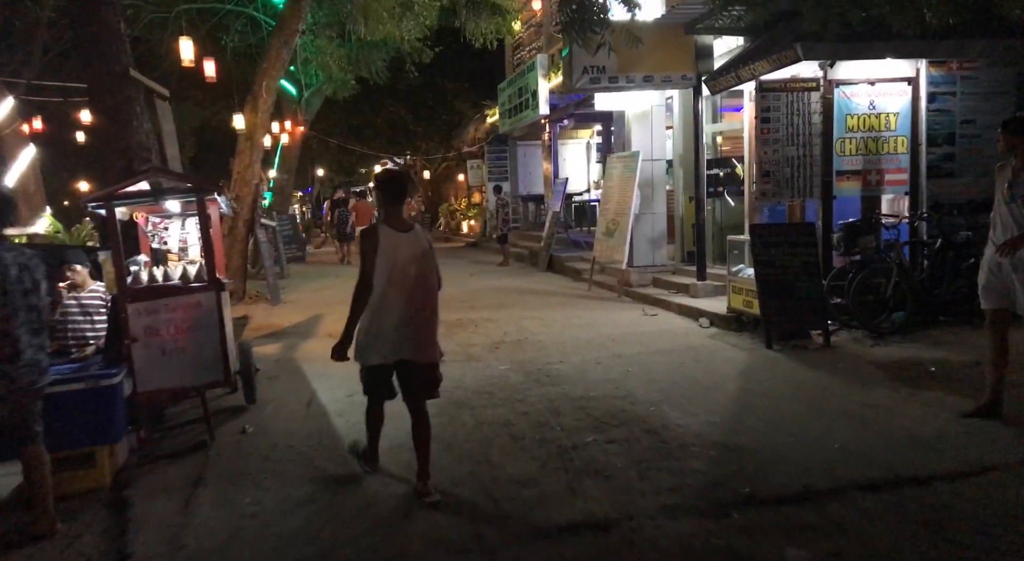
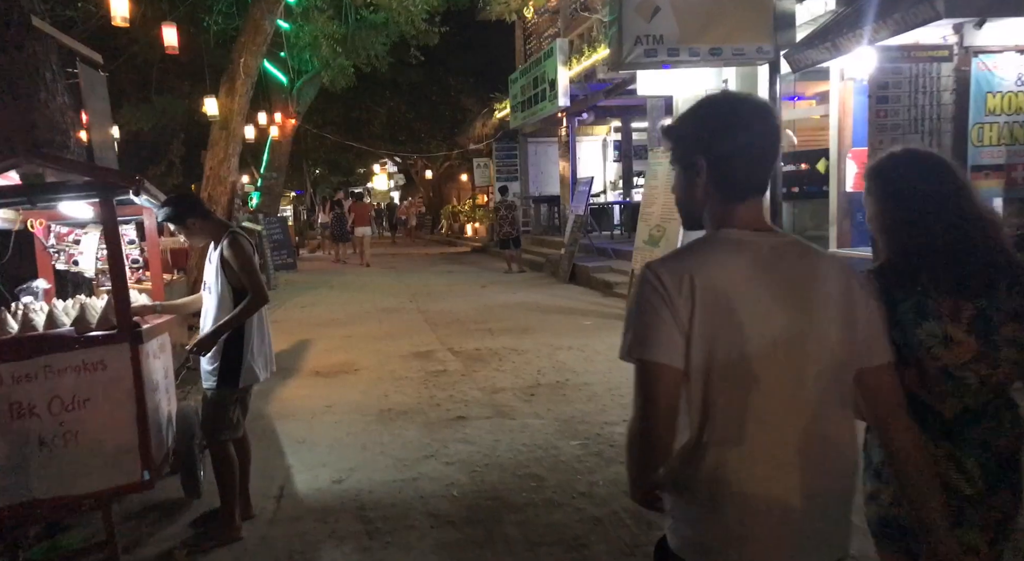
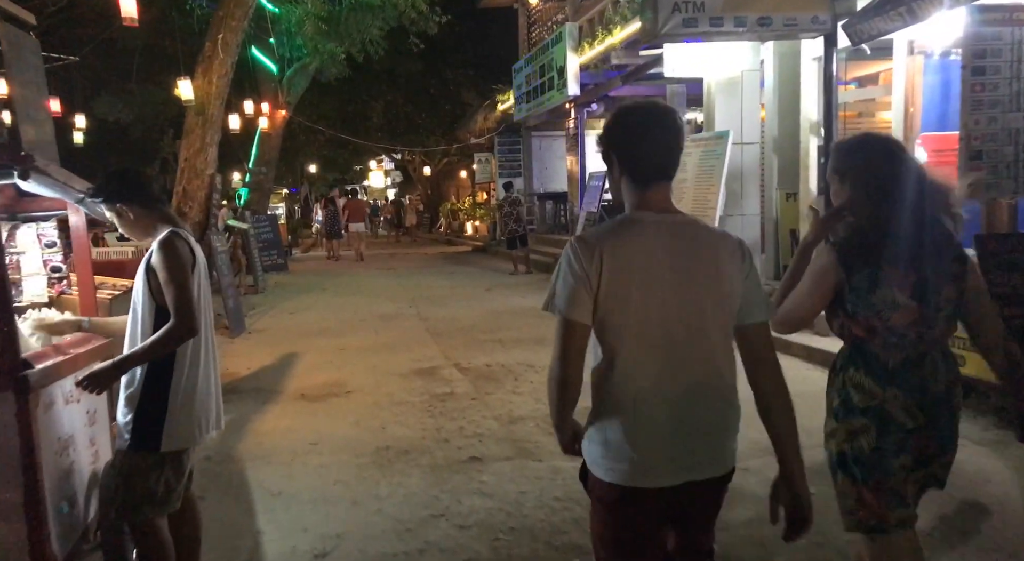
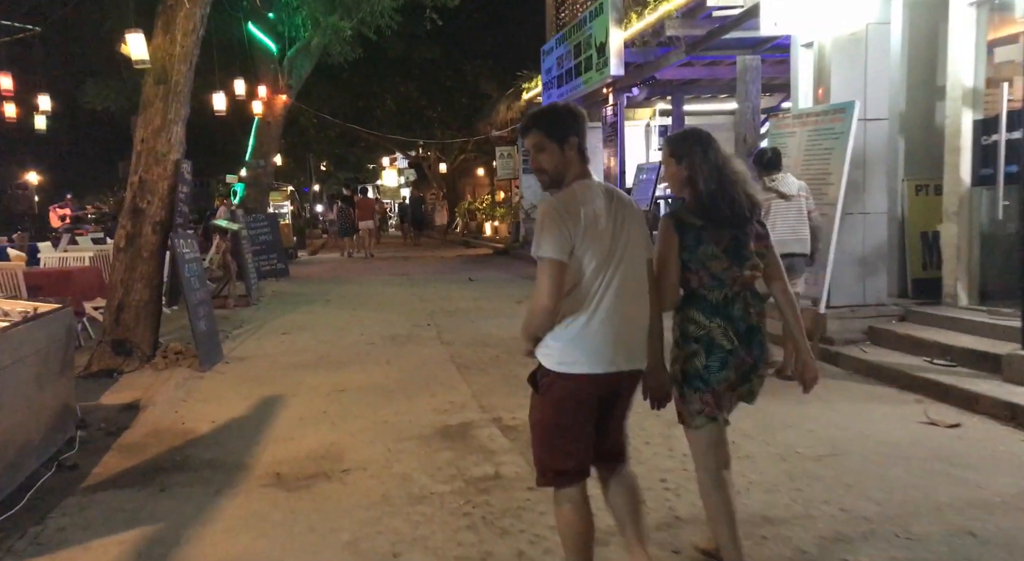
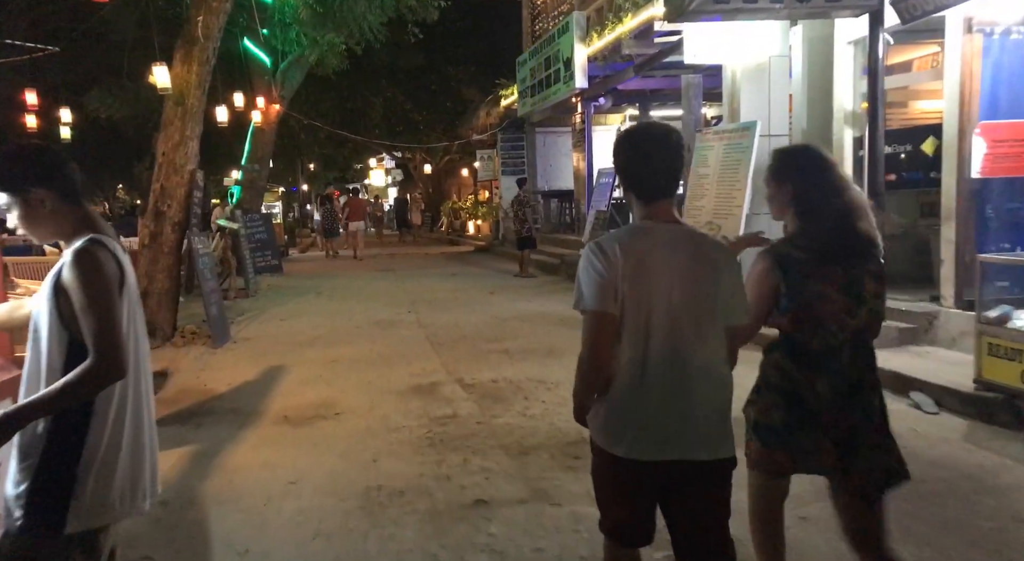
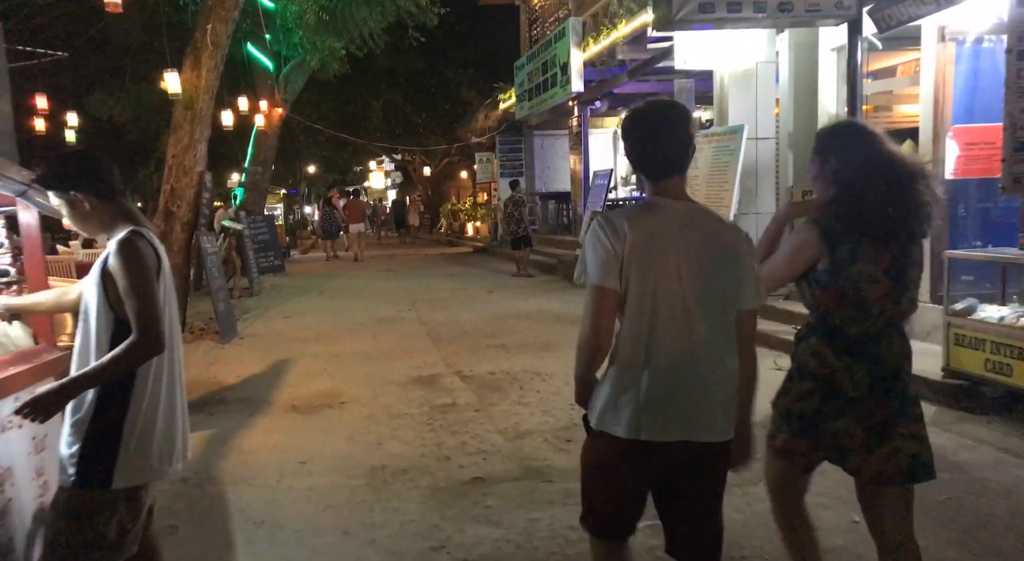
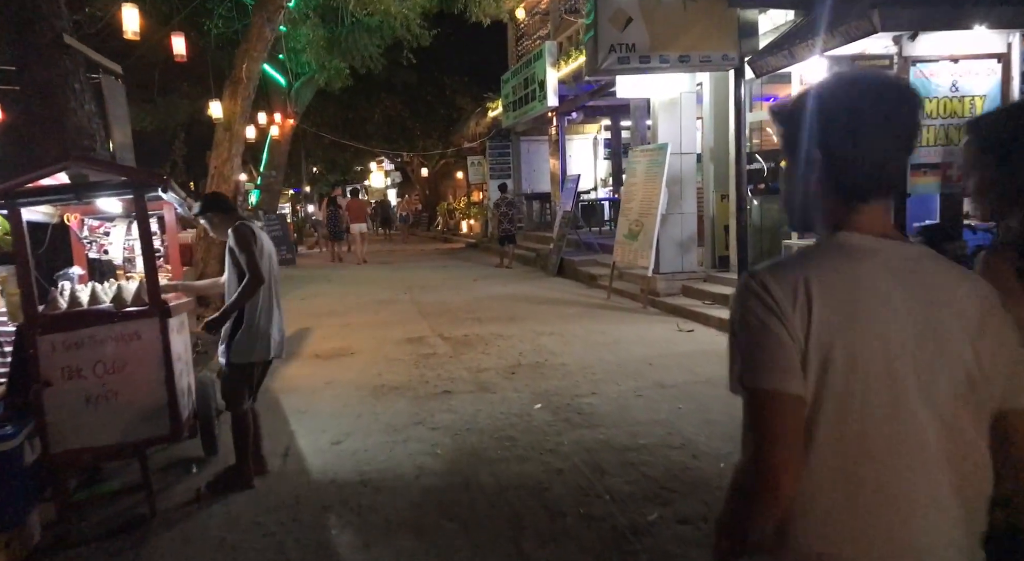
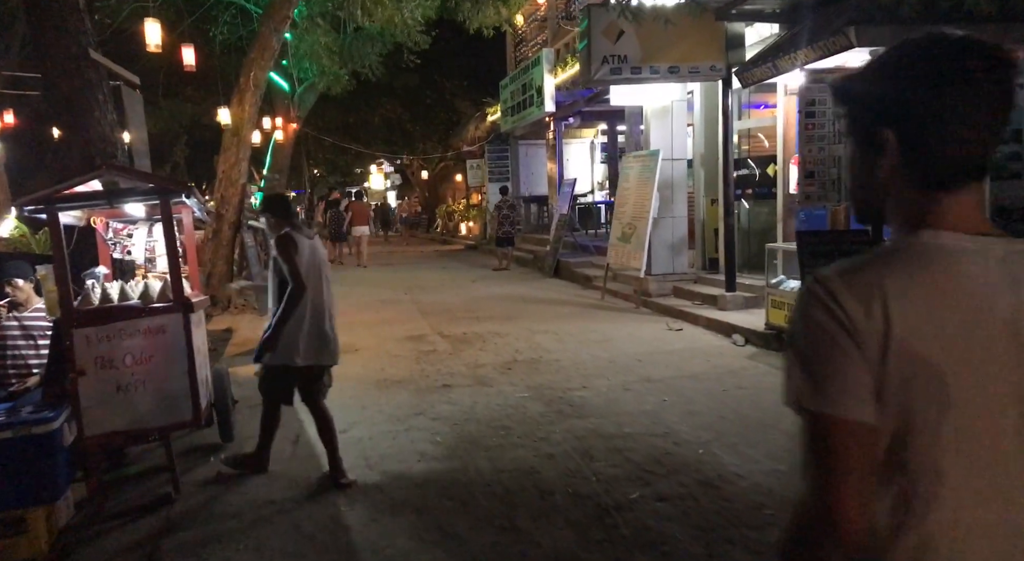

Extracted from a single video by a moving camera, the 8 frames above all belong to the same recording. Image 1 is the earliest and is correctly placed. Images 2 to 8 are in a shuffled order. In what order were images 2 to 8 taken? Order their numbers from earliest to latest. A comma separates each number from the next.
8, 7, 2, 3, 6, 5, 4
